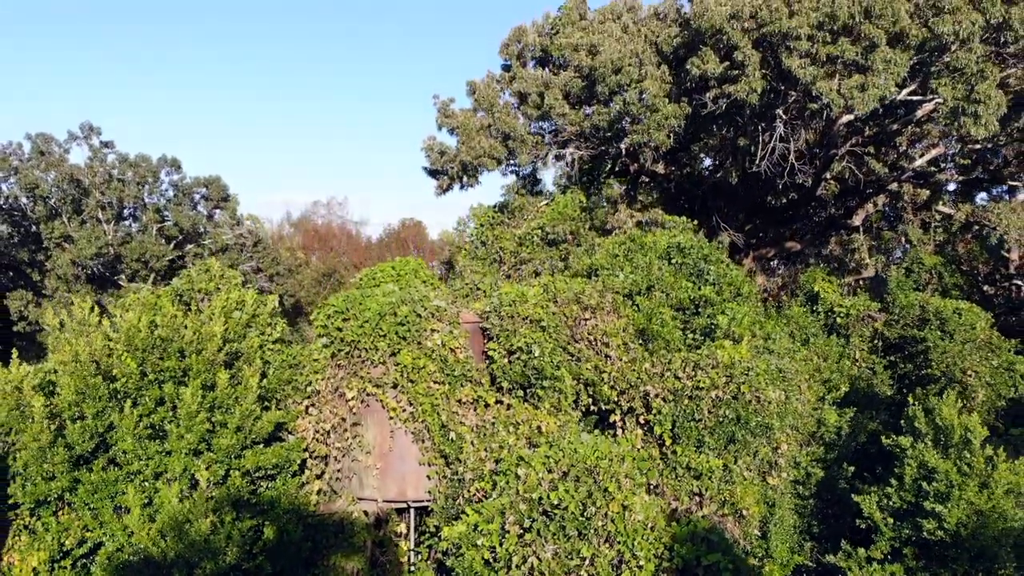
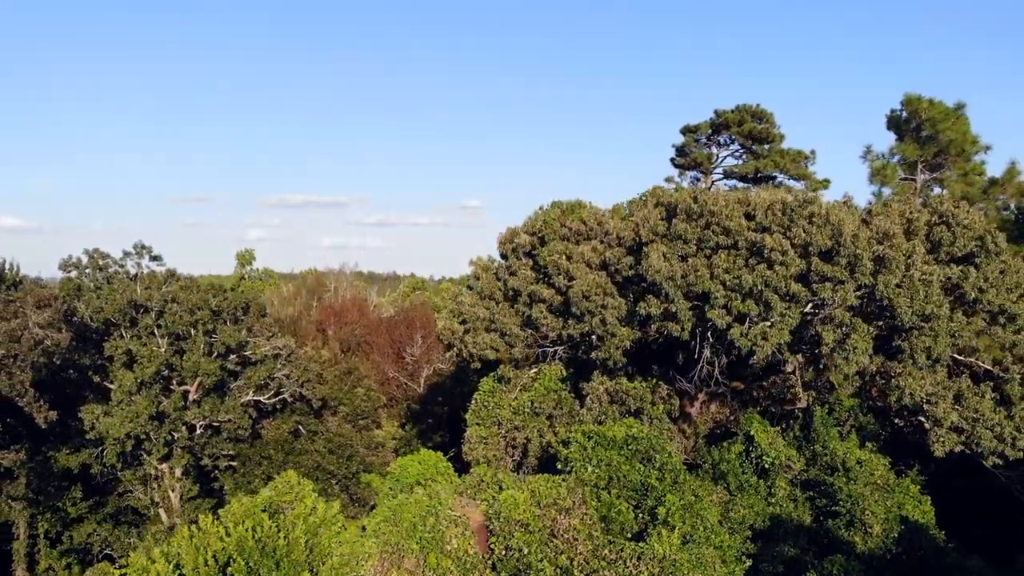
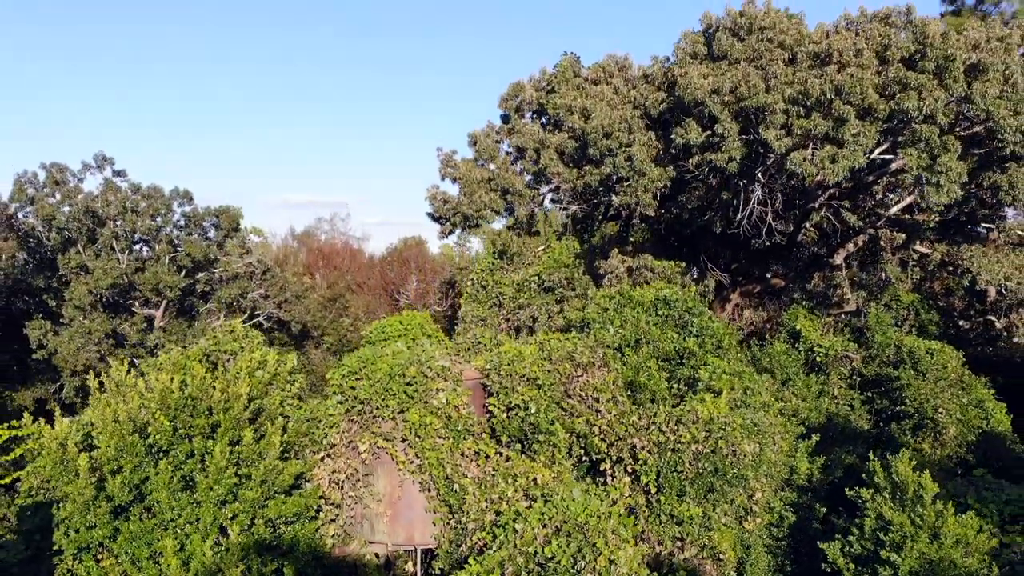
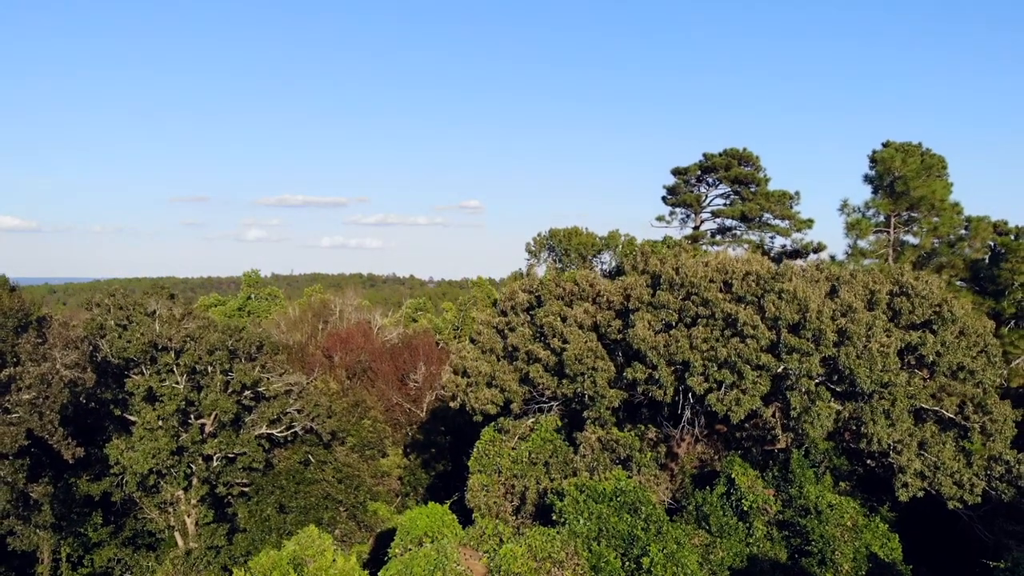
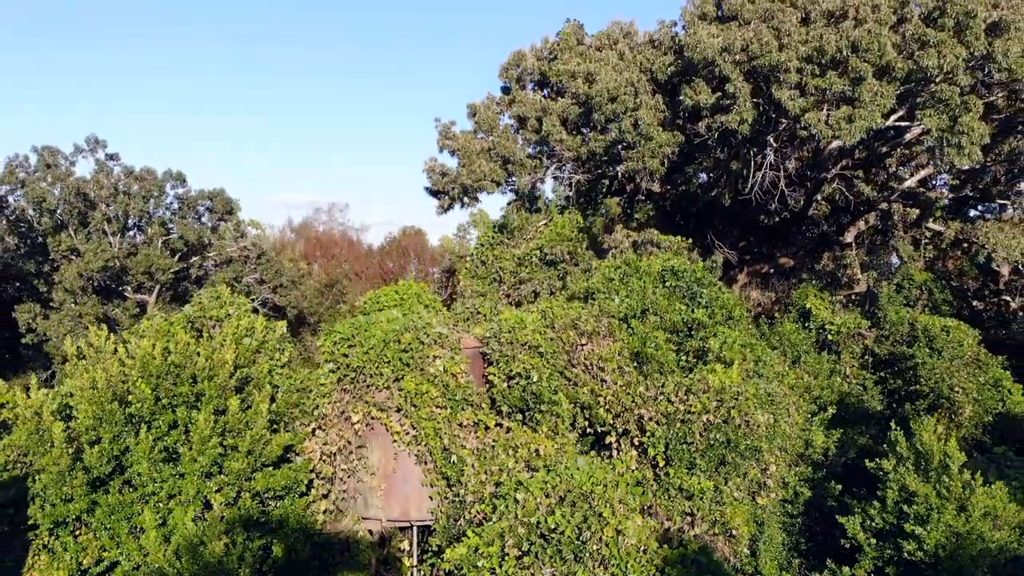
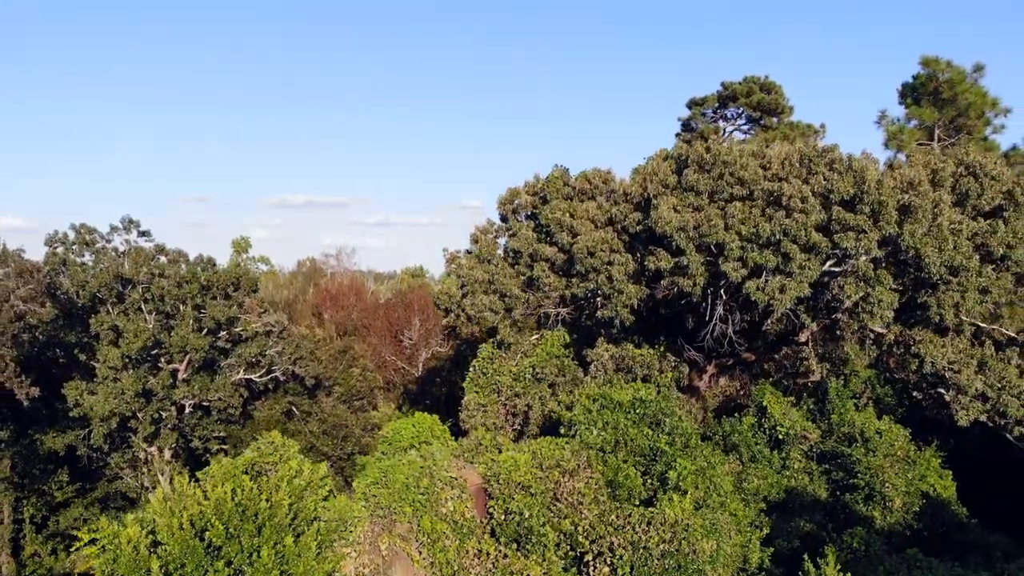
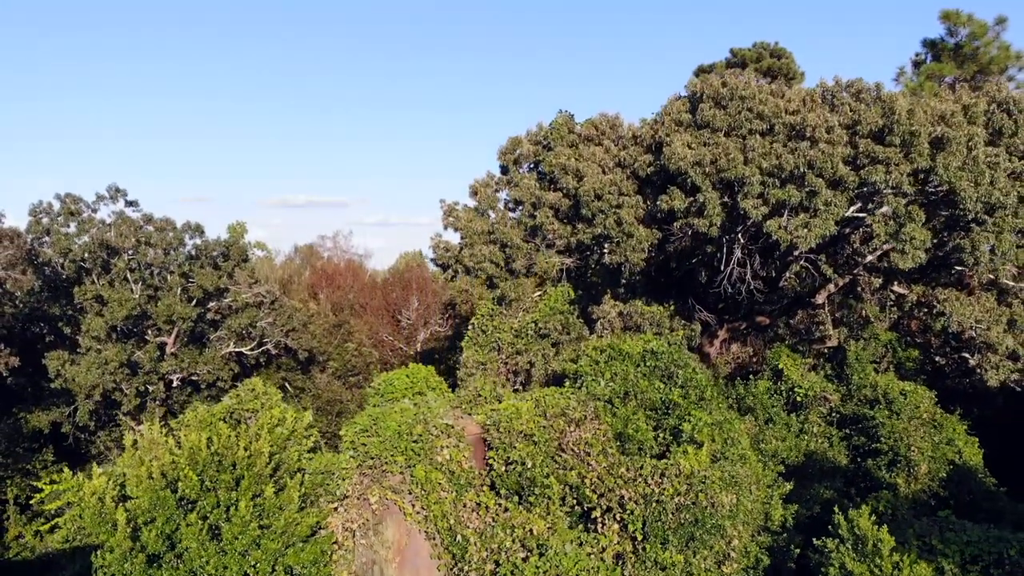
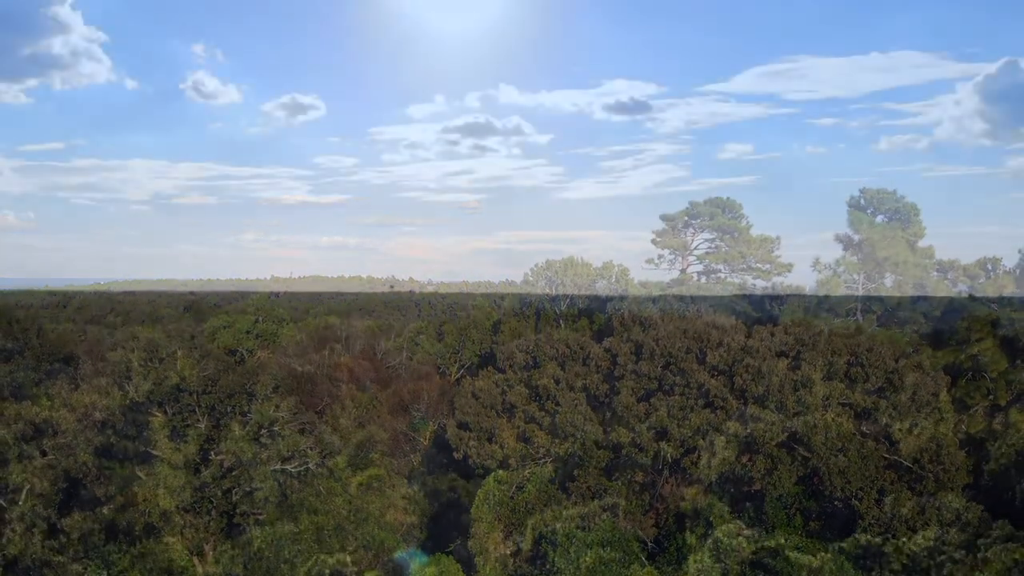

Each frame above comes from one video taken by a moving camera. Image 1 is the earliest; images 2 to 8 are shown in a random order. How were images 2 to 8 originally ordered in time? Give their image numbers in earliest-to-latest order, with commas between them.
5, 3, 7, 6, 2, 4, 8
